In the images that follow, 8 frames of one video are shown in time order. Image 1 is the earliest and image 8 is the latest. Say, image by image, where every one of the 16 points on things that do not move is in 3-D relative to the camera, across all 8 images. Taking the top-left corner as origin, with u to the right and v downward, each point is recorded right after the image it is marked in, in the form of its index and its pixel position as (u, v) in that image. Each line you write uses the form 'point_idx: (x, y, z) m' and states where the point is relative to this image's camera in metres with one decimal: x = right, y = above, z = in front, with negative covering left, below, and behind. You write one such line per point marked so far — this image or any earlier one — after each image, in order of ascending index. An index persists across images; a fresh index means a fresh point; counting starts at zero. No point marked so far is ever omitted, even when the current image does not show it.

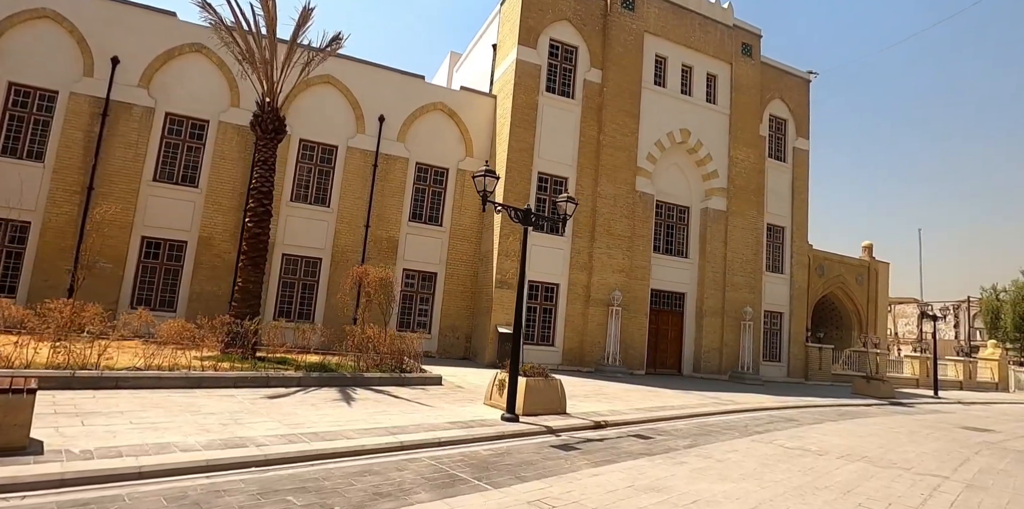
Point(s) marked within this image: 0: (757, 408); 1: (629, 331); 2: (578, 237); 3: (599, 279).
0: (+6.0, -3.8, +13.3) m
1: (+4.1, -2.7, +19.1) m
2: (+2.3, +0.6, +18.9) m
3: (+3.0, -0.8, +18.7) m
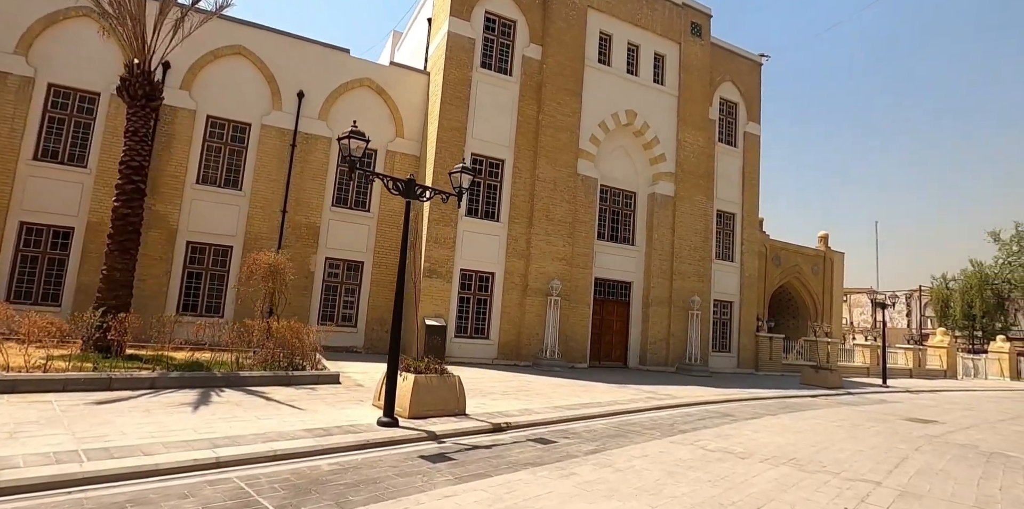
0: (+4.1, -3.4, +12.3) m
1: (+1.9, -2.2, +17.9) m
2: (+0.1, +1.0, +17.7) m
3: (+0.8, -0.4, +17.5) m
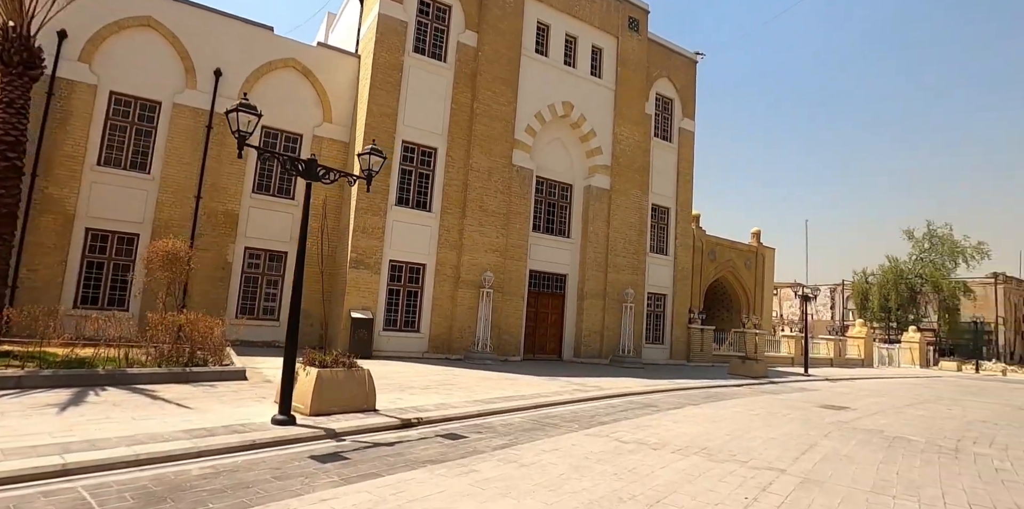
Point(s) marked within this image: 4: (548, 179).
0: (+2.4, -3.2, +12.2) m
1: (-0.3, -1.9, +17.6) m
2: (-2.1, +1.3, +17.2) m
3: (-1.4, -0.1, +17.1) m
4: (+1.3, +2.7, +19.6) m
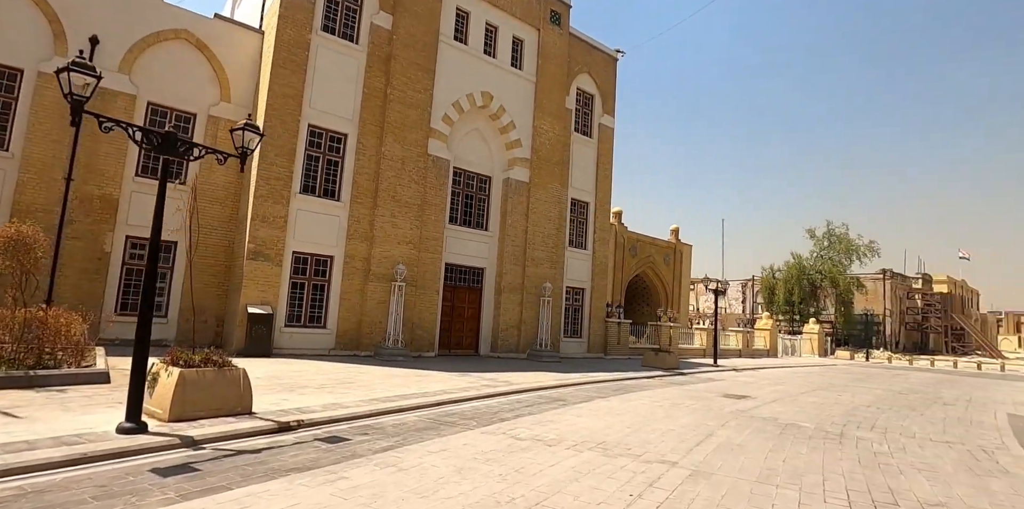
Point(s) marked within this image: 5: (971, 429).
0: (+0.4, -3.0, +12.0) m
1: (-3.0, -1.7, +17.0) m
2: (-4.7, +1.5, +16.3) m
3: (-4.0, +0.1, +16.4) m
4: (-1.6, +3.0, +19.1) m
5: (+8.4, -3.2, +9.9) m
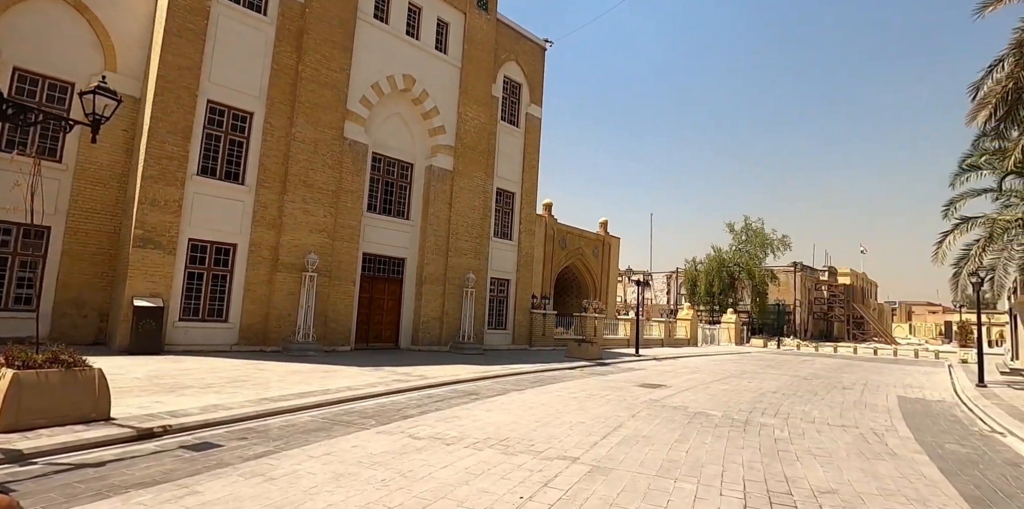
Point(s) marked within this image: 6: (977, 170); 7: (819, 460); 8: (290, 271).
0: (-1.5, -2.7, +11.5) m
1: (-5.4, -1.4, +16.1) m
2: (-7.0, +1.9, +15.2) m
3: (-6.3, +0.4, +15.3) m
4: (-4.3, +3.3, +18.3) m
5: (+6.7, -3.0, +10.4) m
6: (+15.0, +2.7, +17.5) m
7: (+3.7, -2.5, +6.5) m
8: (-6.3, -0.5, +15.2) m
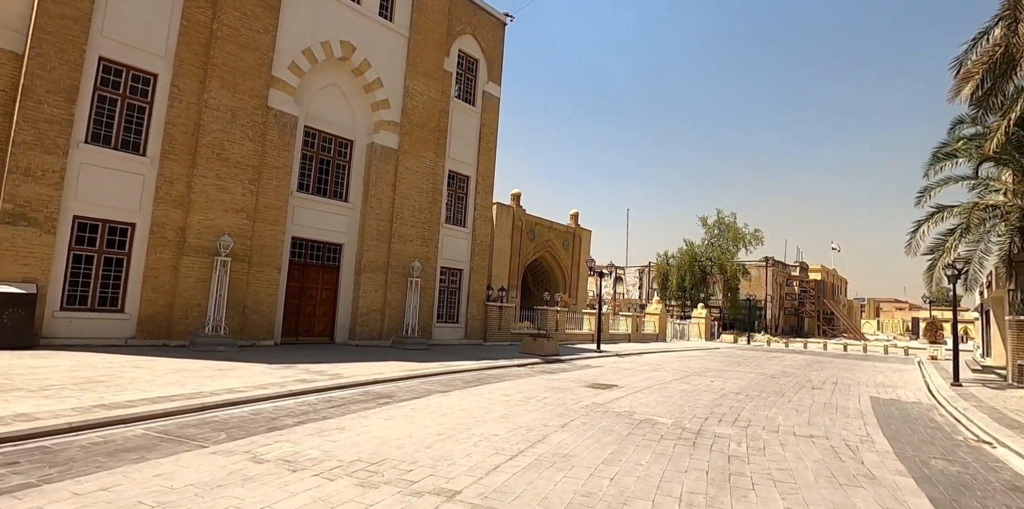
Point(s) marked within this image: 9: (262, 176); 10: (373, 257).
0: (-2.8, -2.4, +9.9) m
1: (-6.9, -0.9, +14.3) m
2: (-8.4, +2.3, +13.3) m
3: (-7.8, +0.9, +13.5) m
4: (-5.8, +3.8, +16.5) m
5: (+5.4, -2.7, +9.1) m
6: (+13.5, +3.0, +16.5) m
7: (+2.5, -2.2, +5.0) m
8: (-7.8, 0.0, +13.4) m
9: (-6.8, +2.1, +14.7) m
10: (-4.4, -0.1, +17.1) m
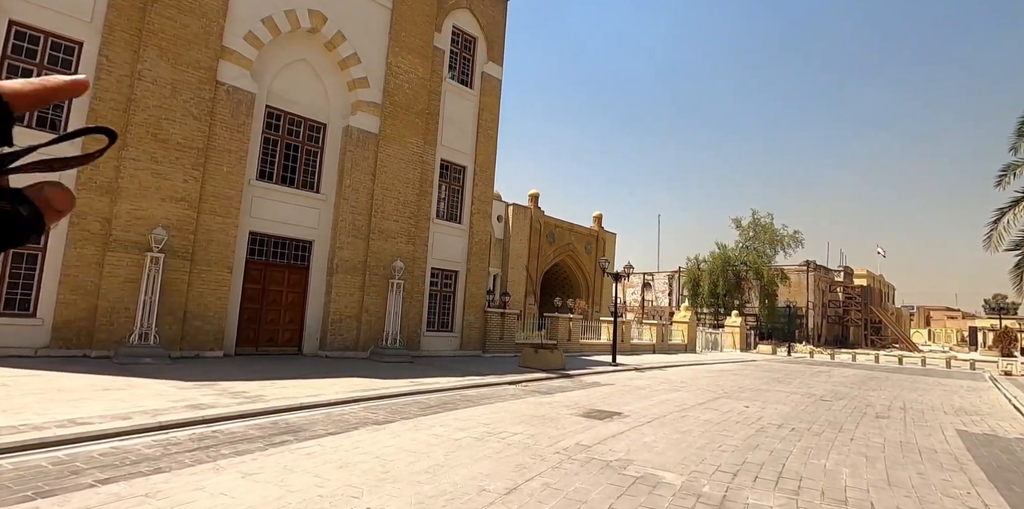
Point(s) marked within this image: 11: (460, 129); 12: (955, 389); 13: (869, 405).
0: (-3.4, -2.2, +7.6) m
1: (-7.2, -0.9, +12.3) m
2: (-8.8, +2.4, +11.4) m
3: (-8.1, +1.0, +11.5) m
4: (-6.0, +3.8, +14.5) m
5: (+4.8, -2.5, +6.3) m
6: (+13.3, +3.1, +13.4) m
7: (+1.7, -1.9, +2.5) m
8: (-8.1, +0.1, +11.5) m
9: (-7.0, +2.2, +12.7) m
10: (-4.5, -0.1, +14.9) m
11: (-1.7, +4.3, +18.4) m
12: (+14.9, -4.5, +18.1) m
13: (+7.9, -3.3, +12.0) m
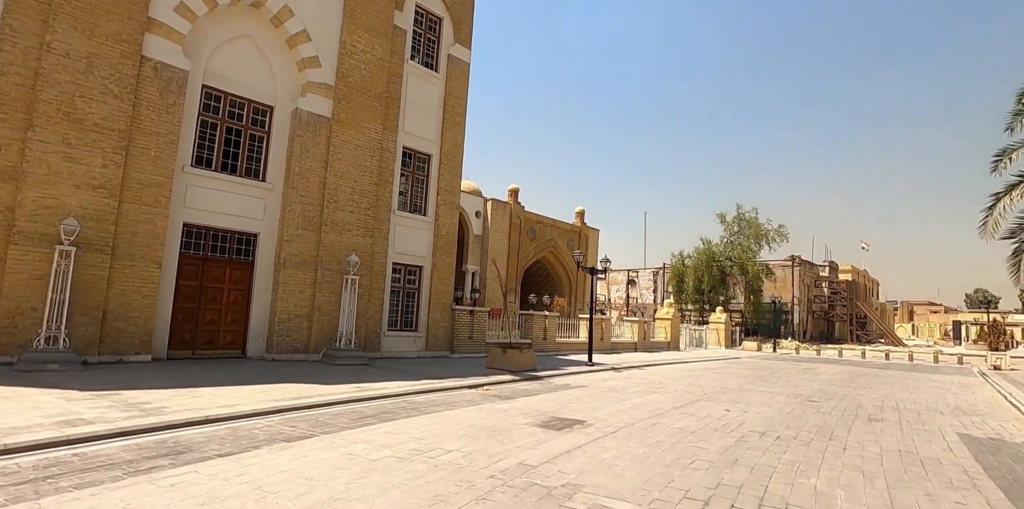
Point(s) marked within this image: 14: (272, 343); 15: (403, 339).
0: (-4.1, -2.0, +6.4) m
1: (-8.1, -0.7, +11.0) m
2: (-9.6, +2.5, +10.1) m
3: (-8.9, +1.1, +10.2) m
4: (-7.0, +4.0, +13.2) m
5: (+4.1, -2.3, +5.3) m
6: (+12.4, +3.4, +12.6) m
7: (+1.0, -1.7, +1.4) m
8: (-8.9, +0.2, +10.2) m
9: (-7.9, +2.3, +11.4) m
10: (-5.4, +0.1, +13.7) m
11: (-2.7, +4.5, +17.2) m
12: (+13.9, -4.2, +17.3) m
13: (+7.1, -3.1, +11.1) m
14: (-5.8, -2.2, +13.2) m
15: (-3.2, -2.5, +16.0) m
